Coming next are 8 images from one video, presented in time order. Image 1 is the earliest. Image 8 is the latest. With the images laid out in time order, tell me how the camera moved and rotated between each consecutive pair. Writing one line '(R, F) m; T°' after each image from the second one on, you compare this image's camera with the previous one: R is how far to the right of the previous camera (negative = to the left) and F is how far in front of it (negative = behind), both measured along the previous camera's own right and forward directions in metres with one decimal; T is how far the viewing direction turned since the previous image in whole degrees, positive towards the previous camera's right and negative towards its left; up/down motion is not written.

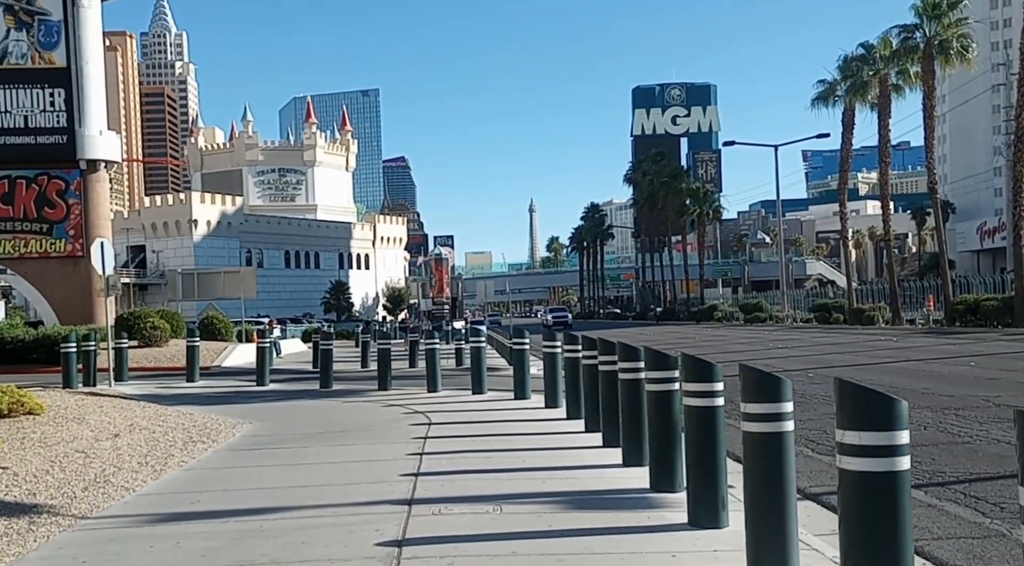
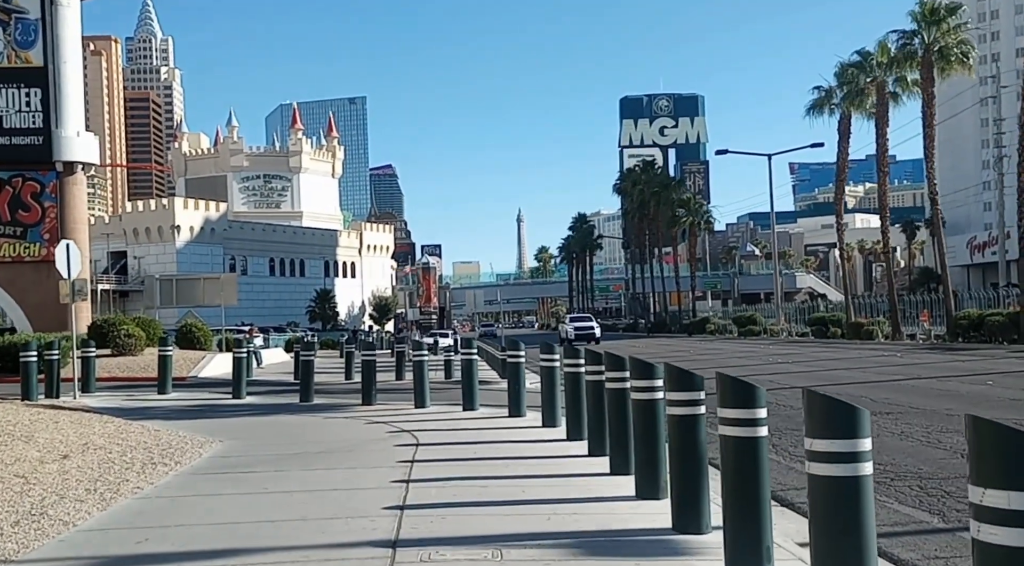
(-0.1, +1.3) m; +1°
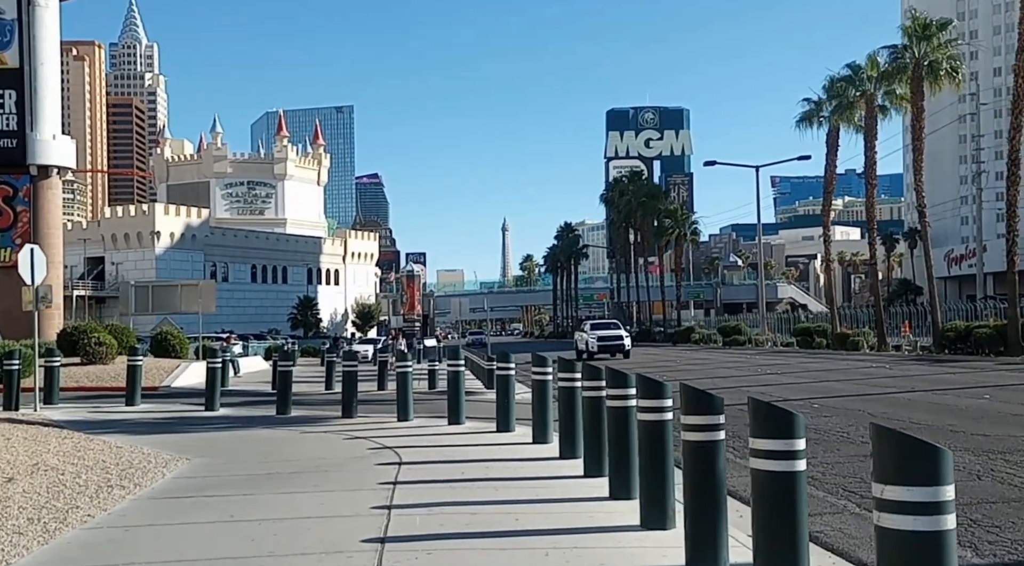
(-0.1, +0.9) m; +1°
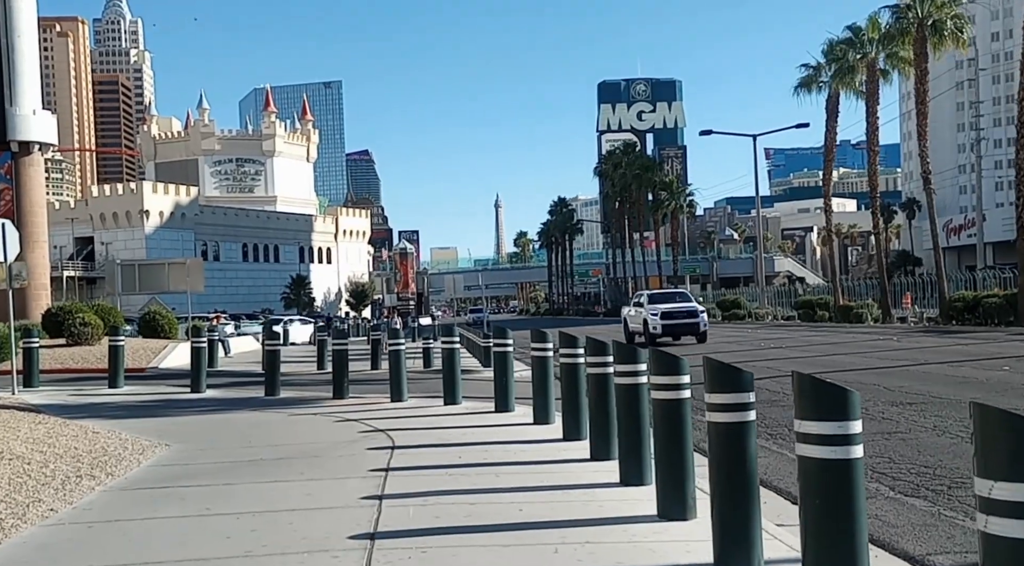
(0.0, +0.9) m; 0°
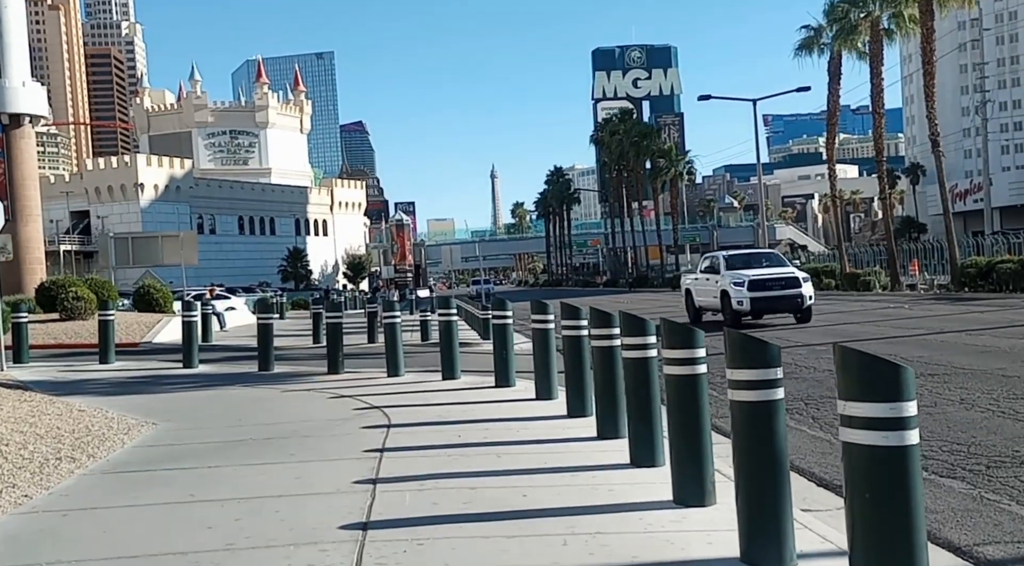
(0.0, +0.6) m; 0°
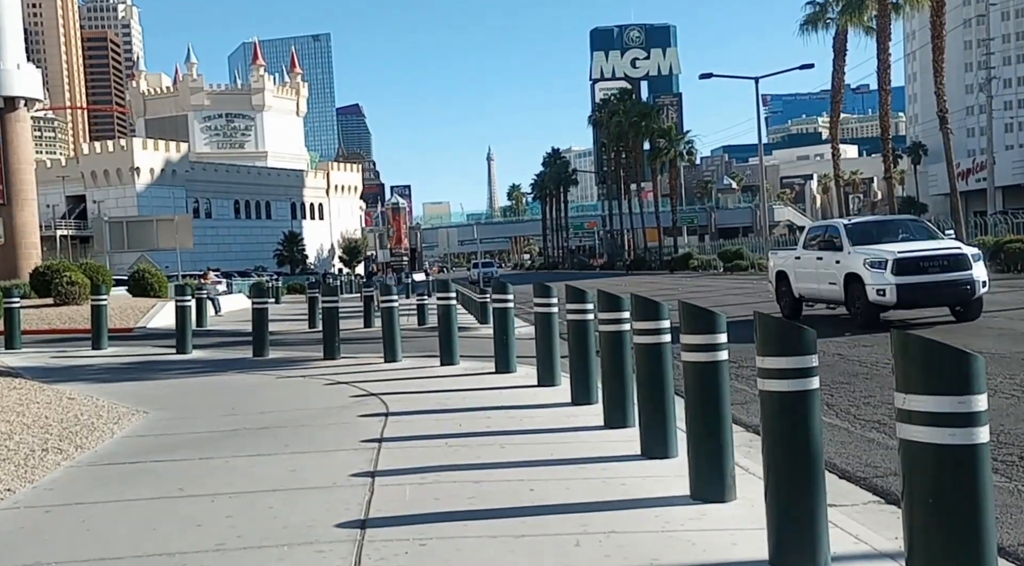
(-0.1, +0.4) m; 0°
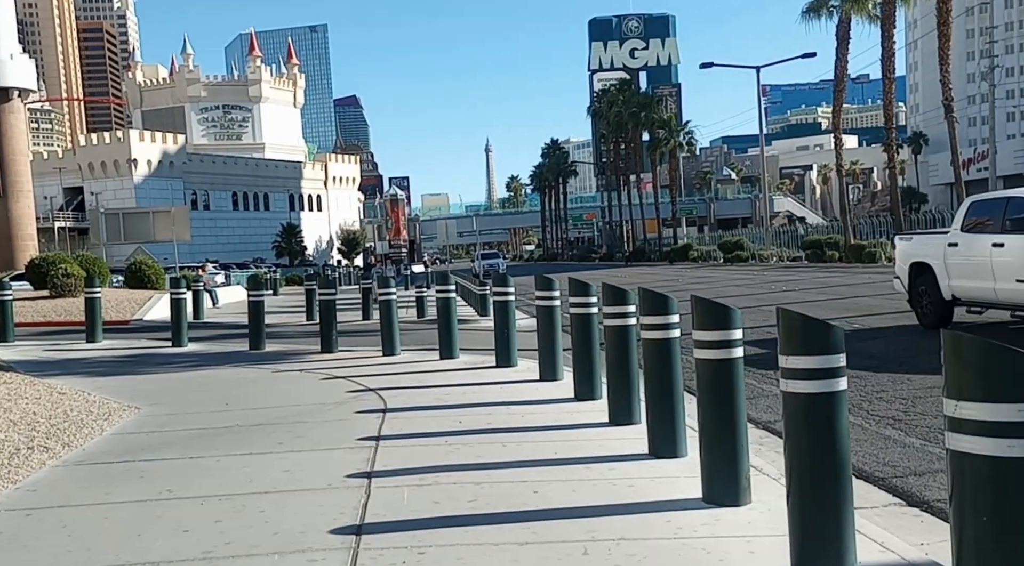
(0.0, +0.3) m; 0°
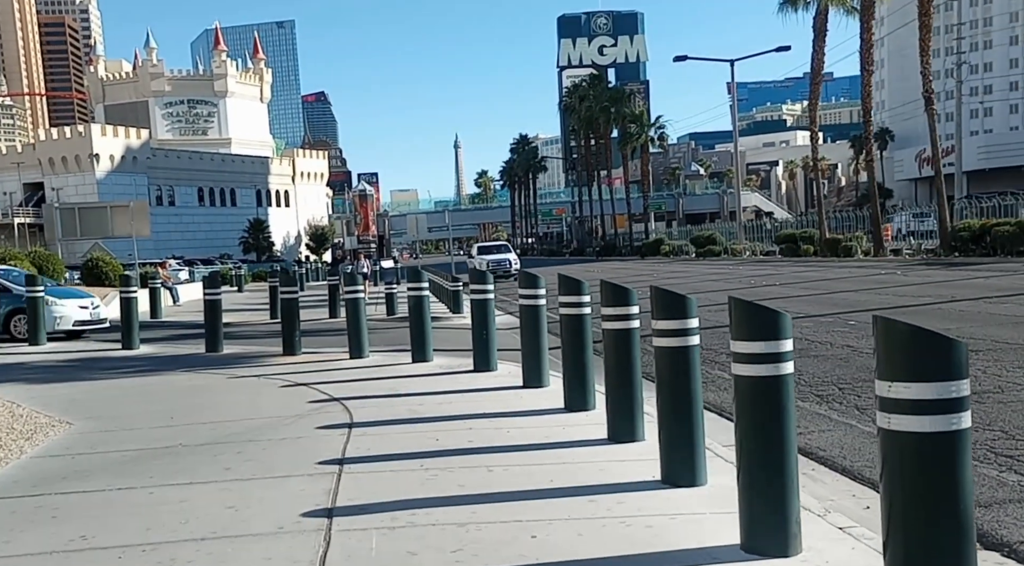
(-0.1, +1.3) m; +1°
